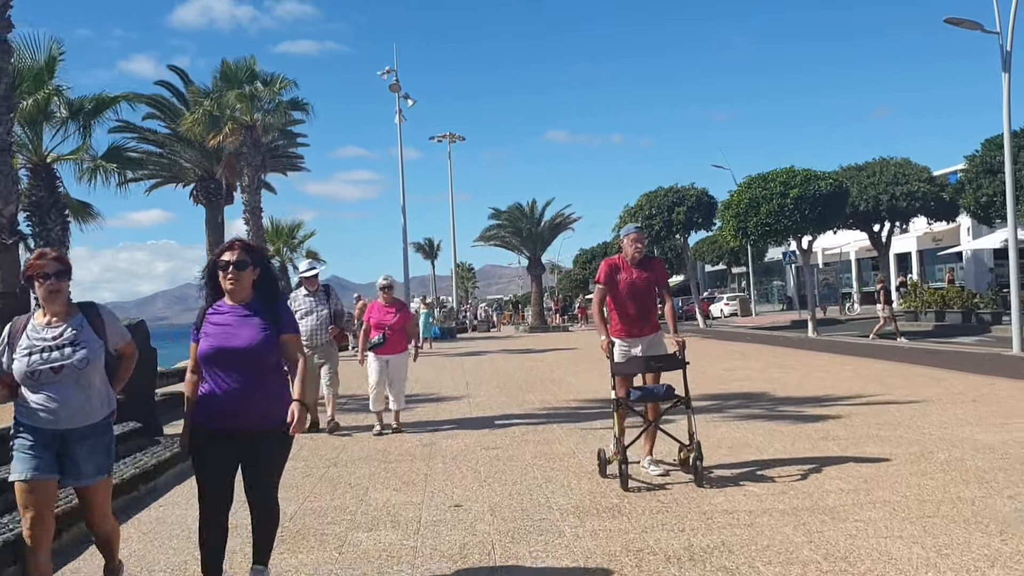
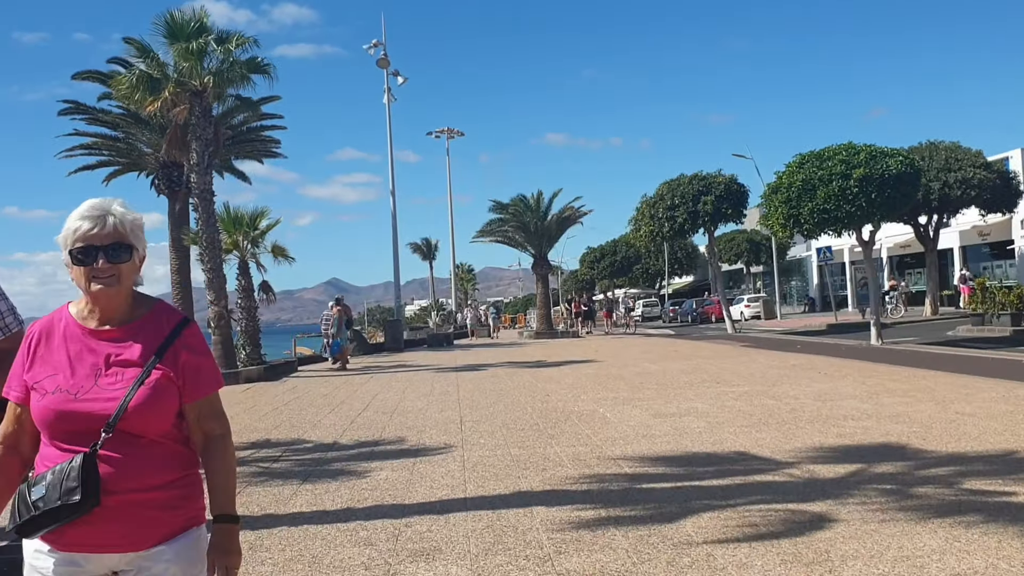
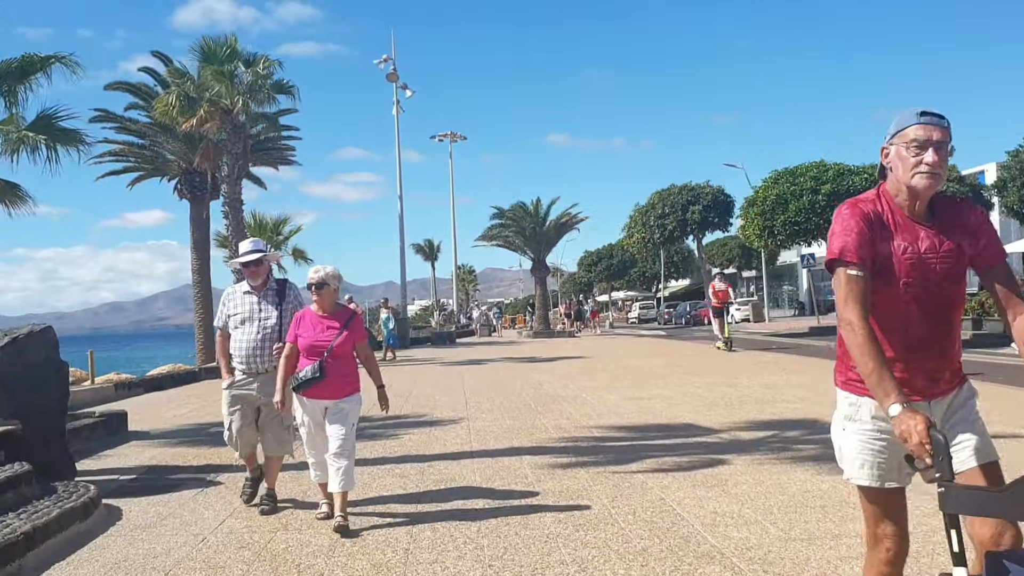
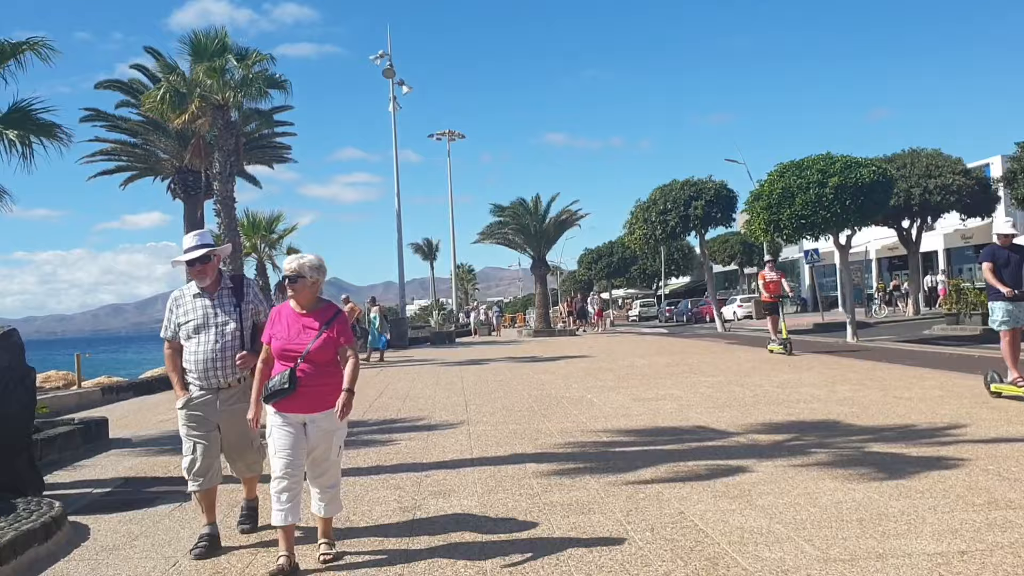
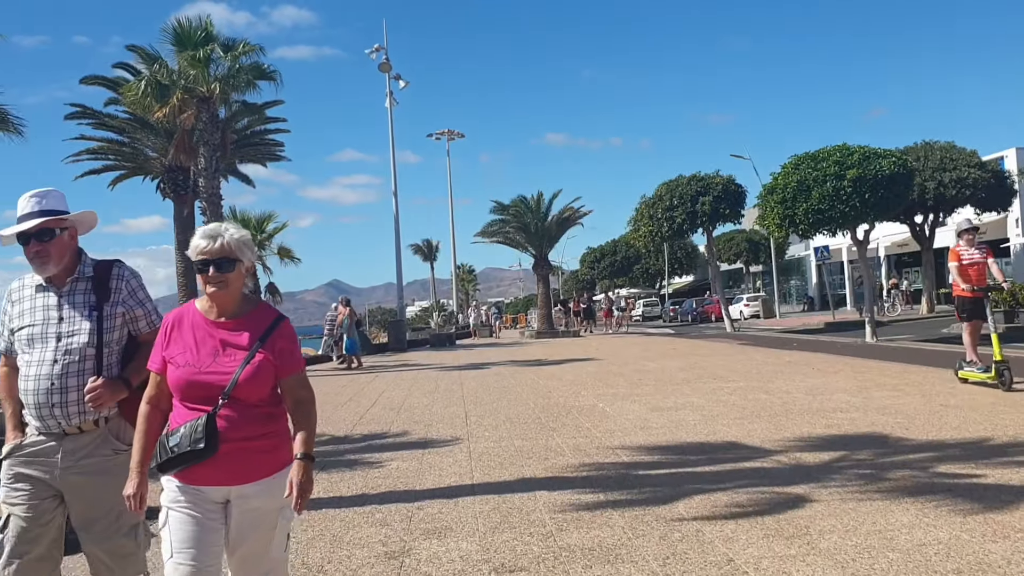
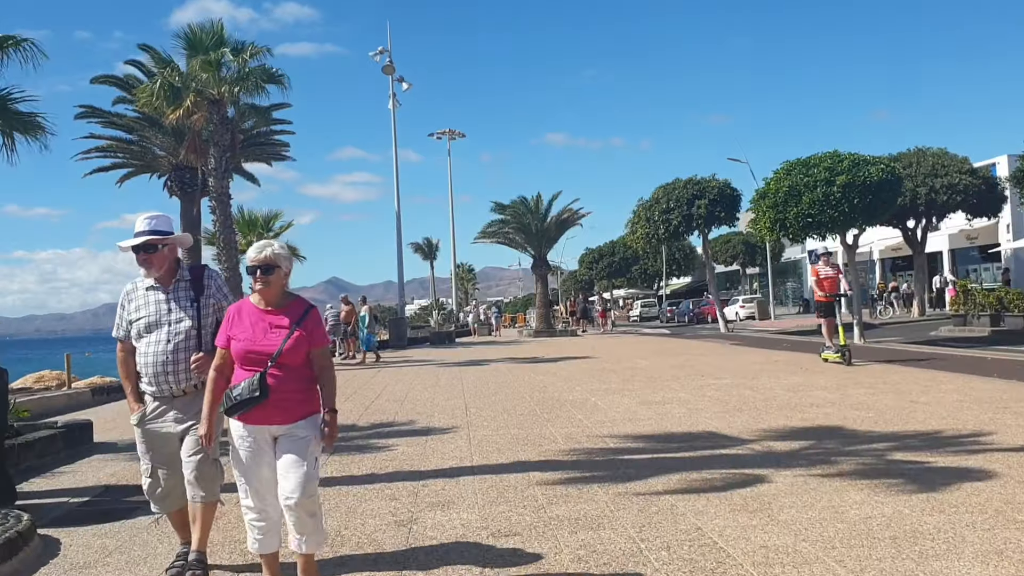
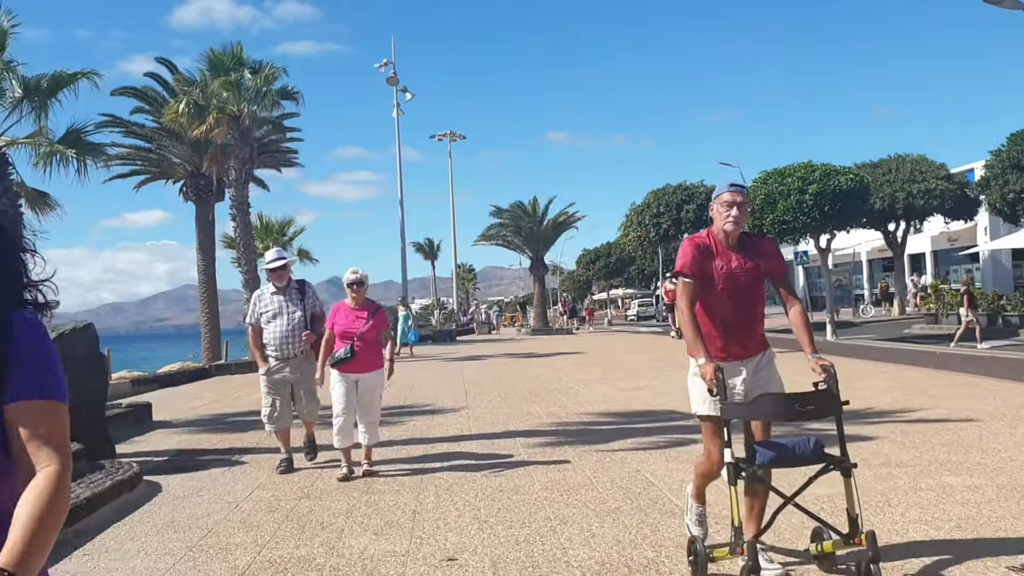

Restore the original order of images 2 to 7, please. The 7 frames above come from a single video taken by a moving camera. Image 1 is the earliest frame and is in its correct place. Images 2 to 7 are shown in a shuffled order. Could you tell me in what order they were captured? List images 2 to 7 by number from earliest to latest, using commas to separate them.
7, 3, 4, 6, 5, 2
